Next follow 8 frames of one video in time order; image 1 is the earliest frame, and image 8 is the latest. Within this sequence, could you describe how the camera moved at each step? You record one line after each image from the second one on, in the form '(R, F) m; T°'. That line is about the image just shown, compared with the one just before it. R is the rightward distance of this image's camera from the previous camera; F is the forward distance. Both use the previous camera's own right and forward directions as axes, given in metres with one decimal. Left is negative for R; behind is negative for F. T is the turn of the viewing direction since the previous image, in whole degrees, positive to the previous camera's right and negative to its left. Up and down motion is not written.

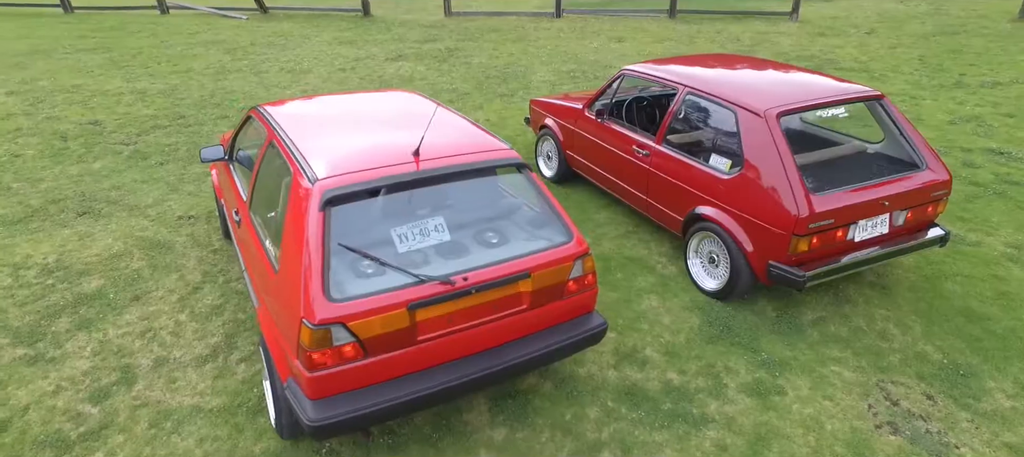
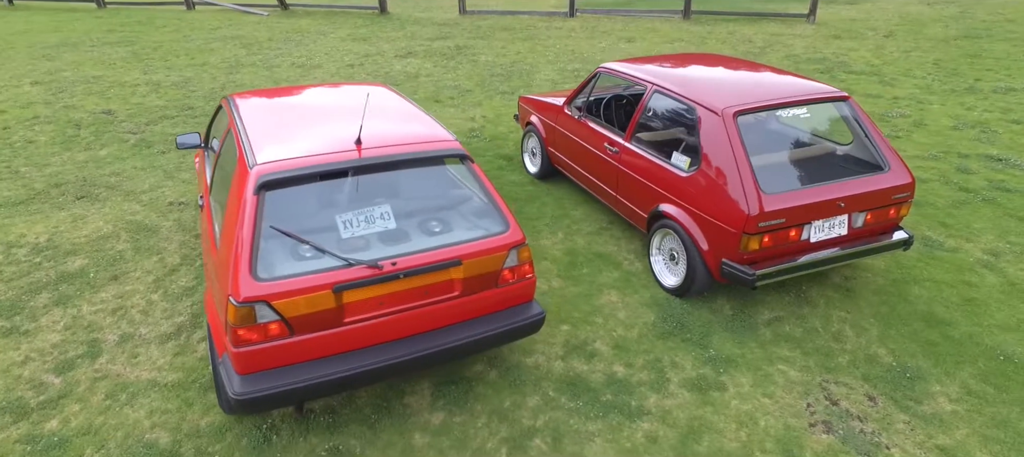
(+0.5, -0.1) m; -2°
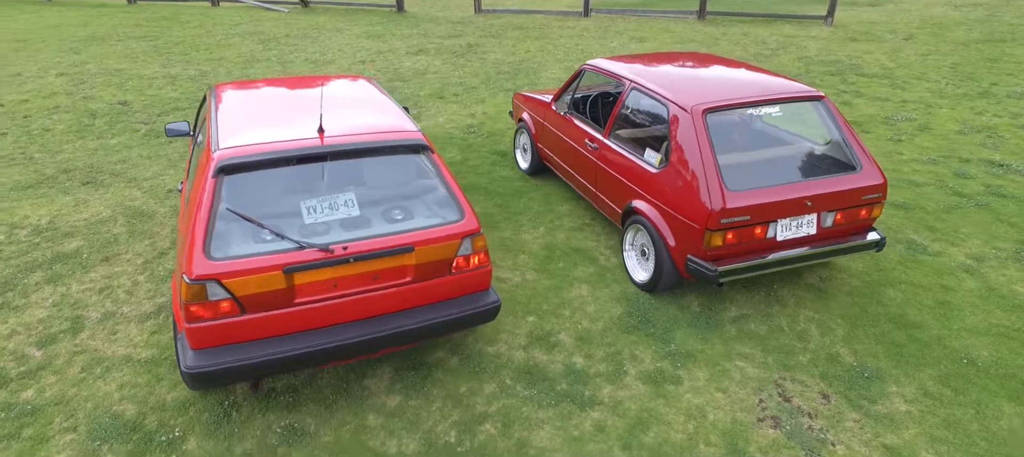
(+0.4, -0.1) m; -2°
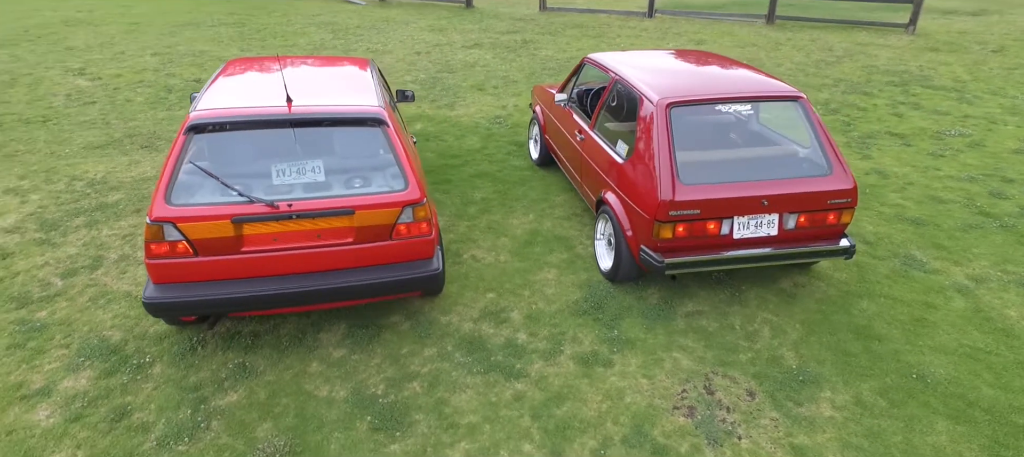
(+0.8, -0.1) m; -7°
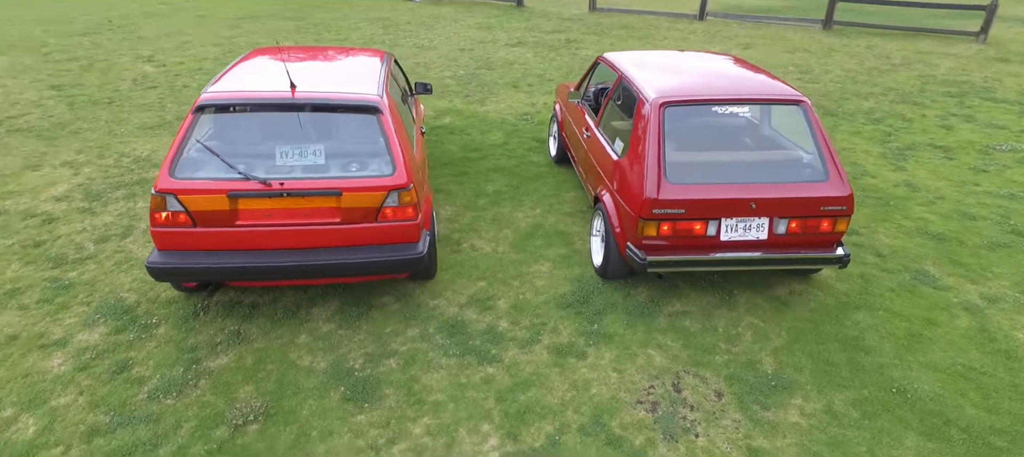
(+0.4, -0.1) m; -5°
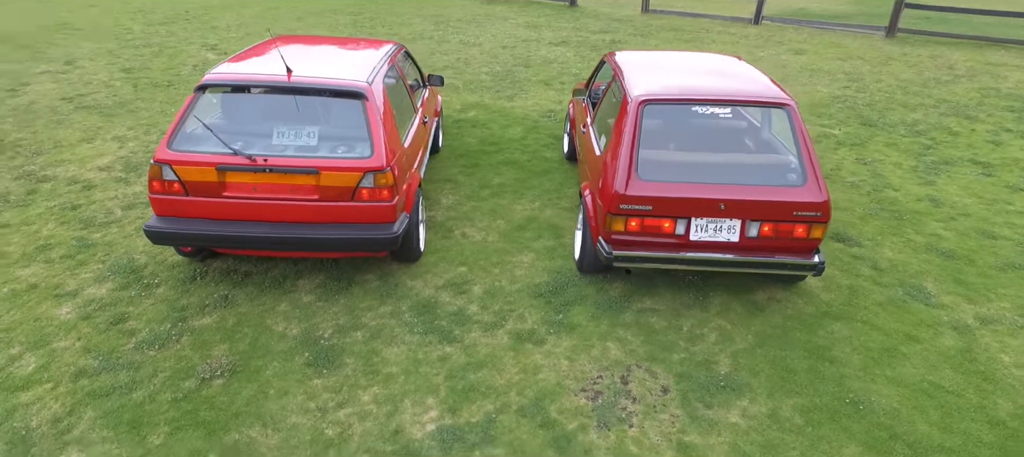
(+0.6, -0.1) m; -5°
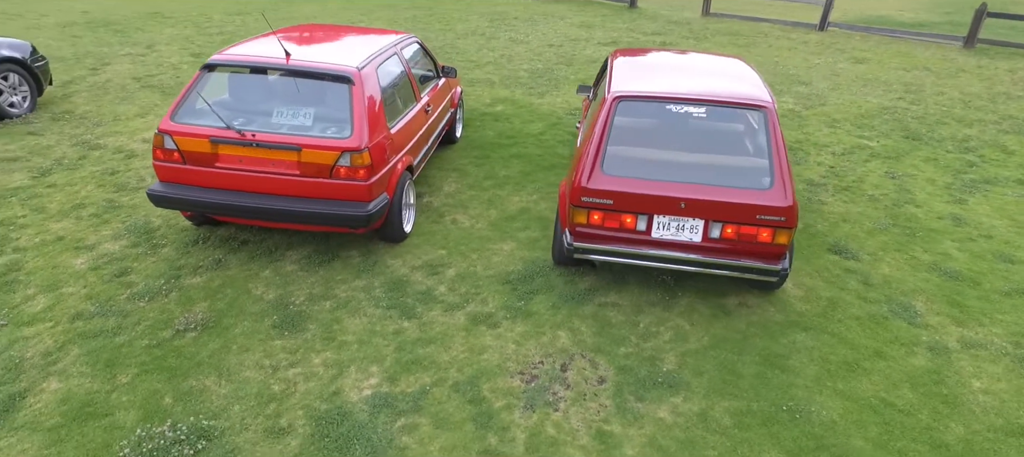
(+0.7, -0.1) m; -6°
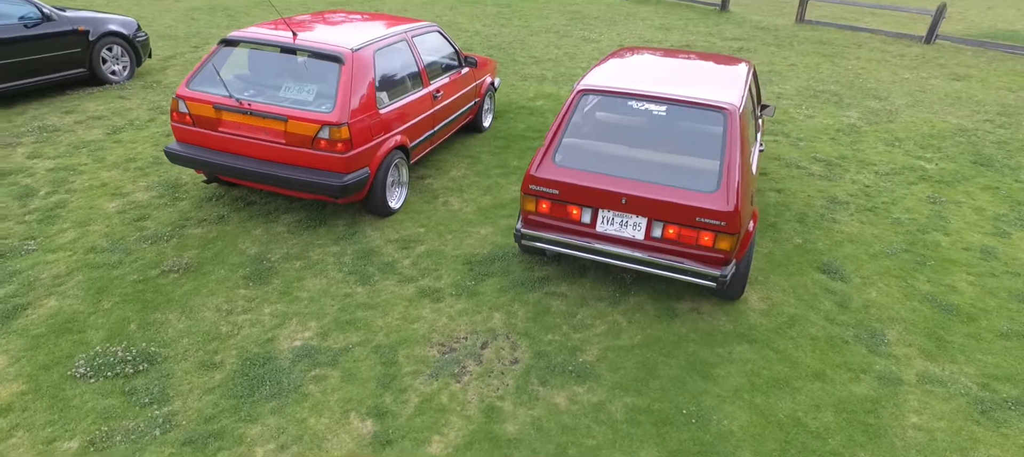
(+0.9, -0.1) m; -9°
